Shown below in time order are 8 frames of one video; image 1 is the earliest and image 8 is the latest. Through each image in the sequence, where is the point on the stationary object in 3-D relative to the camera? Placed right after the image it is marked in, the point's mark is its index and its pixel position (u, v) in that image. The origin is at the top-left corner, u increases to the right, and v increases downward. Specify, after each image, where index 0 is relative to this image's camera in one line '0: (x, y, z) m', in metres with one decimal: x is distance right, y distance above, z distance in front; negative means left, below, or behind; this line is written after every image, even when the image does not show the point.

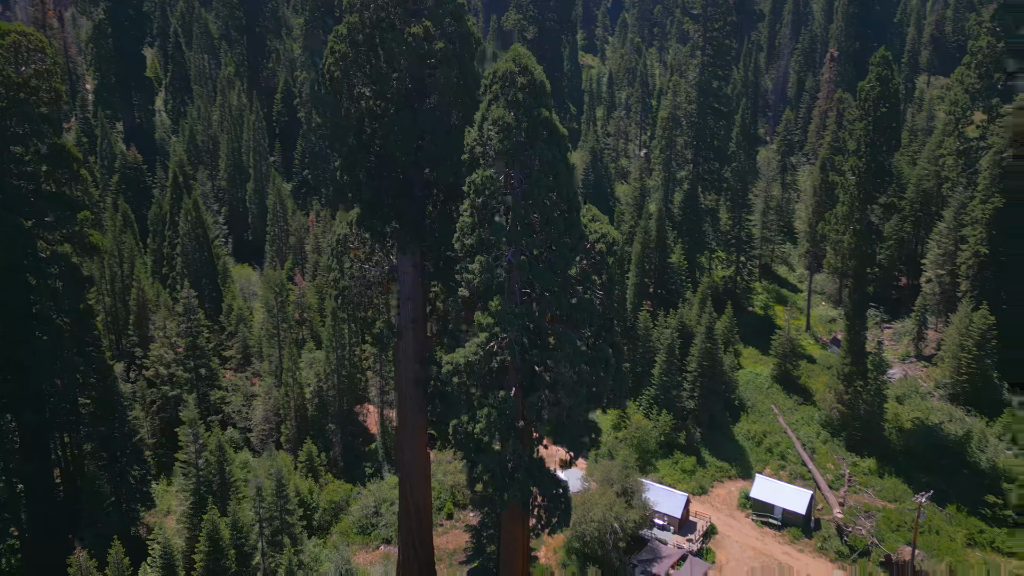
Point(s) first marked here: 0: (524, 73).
0: (+0.2, +5.0, +16.9) m
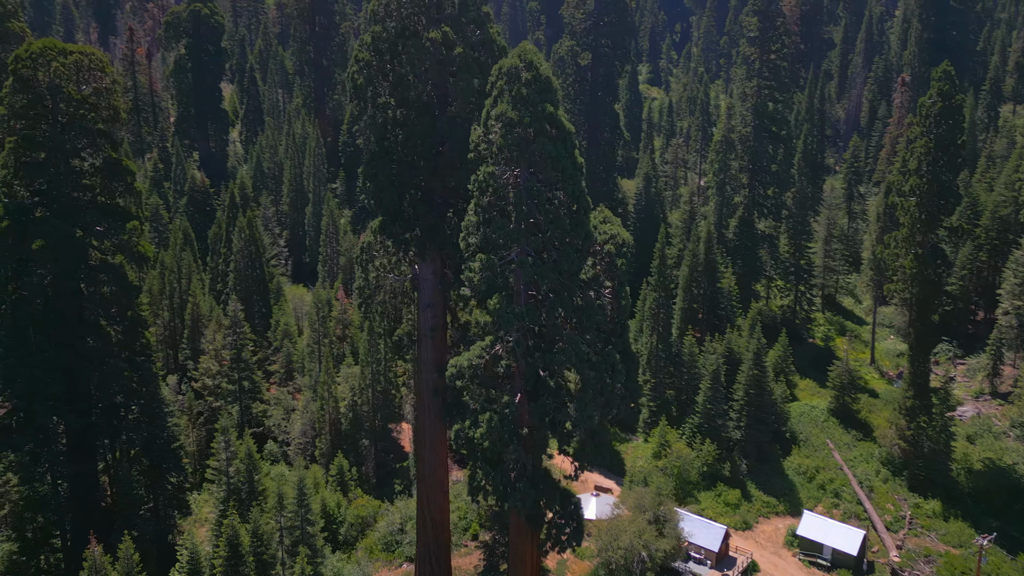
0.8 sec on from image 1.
0: (+0.3, +5.0, +16.6) m
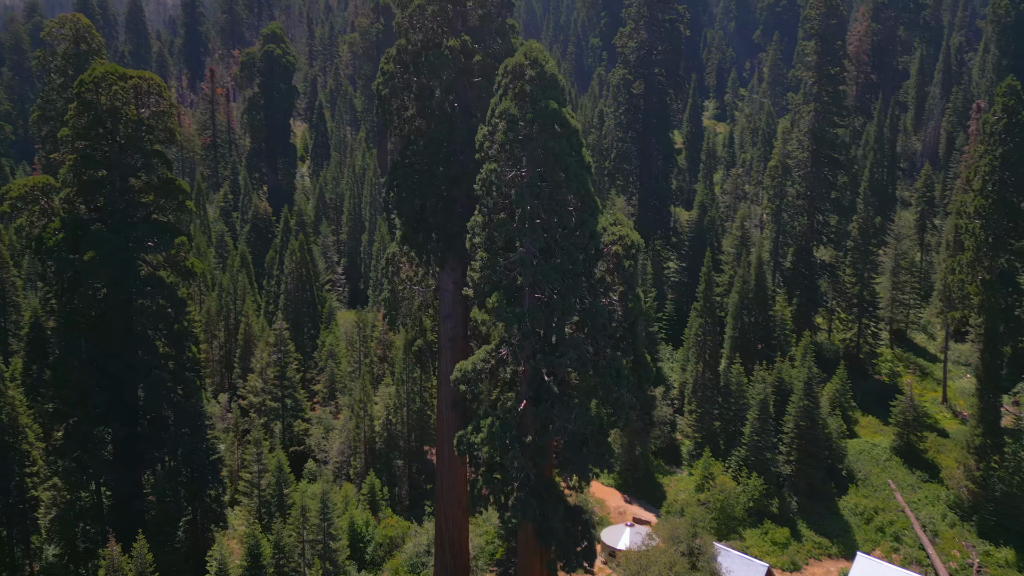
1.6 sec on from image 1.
0: (+0.4, +5.0, +16.4) m
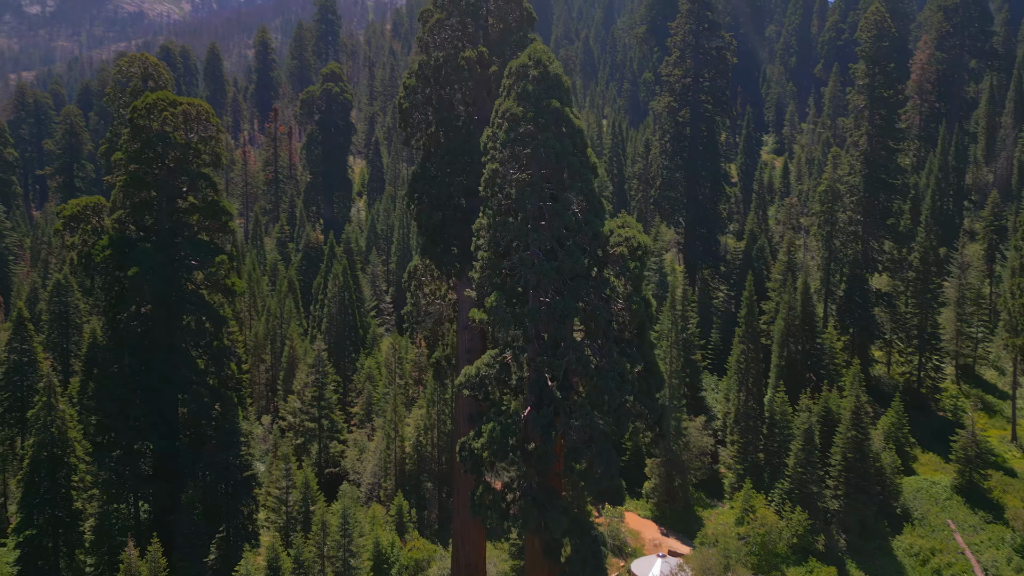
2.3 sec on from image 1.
0: (+0.5, +5.0, +16.4) m
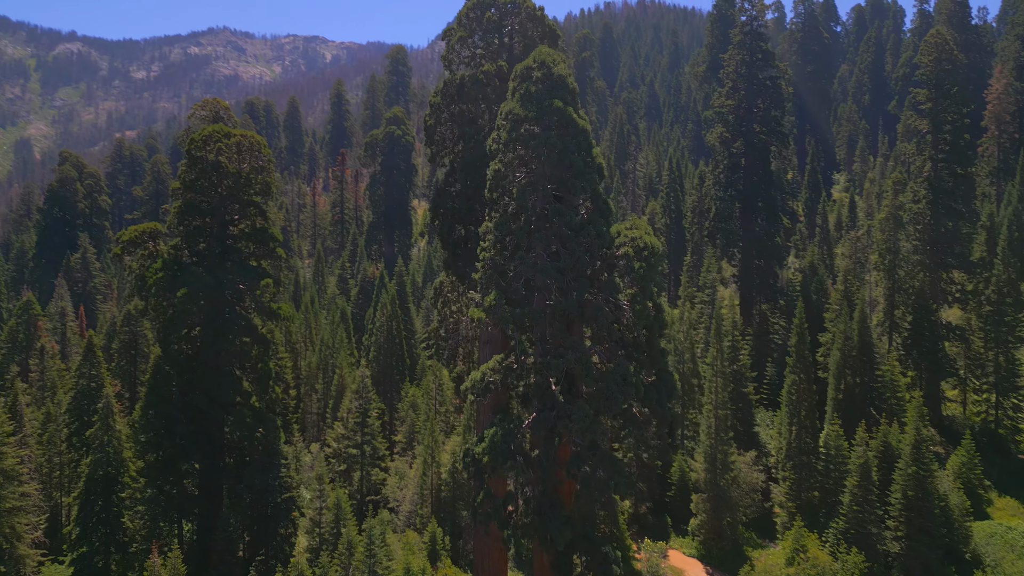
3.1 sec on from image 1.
0: (+0.7, +4.9, +16.4) m
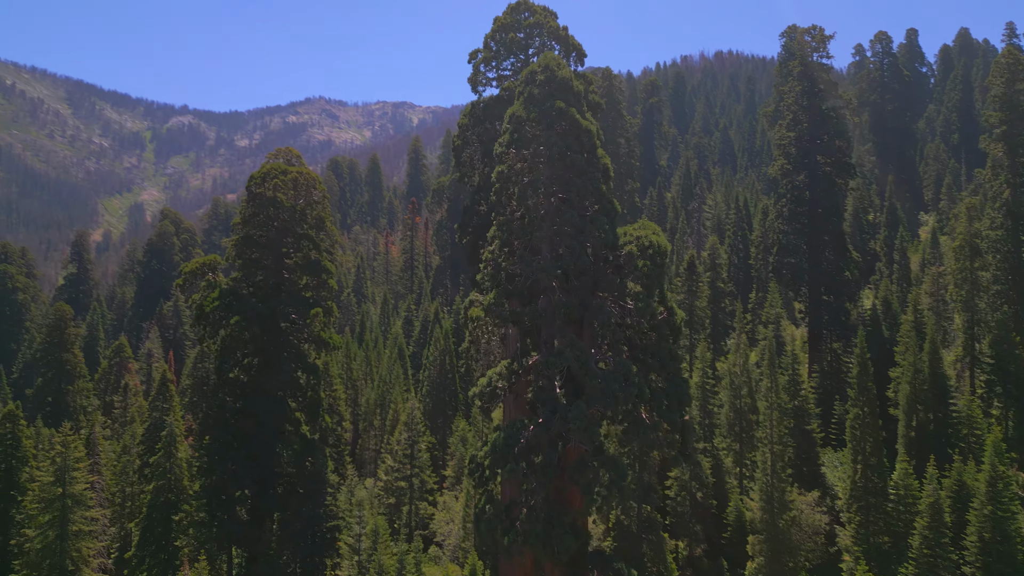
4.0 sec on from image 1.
0: (+0.8, +4.9, +16.5) m
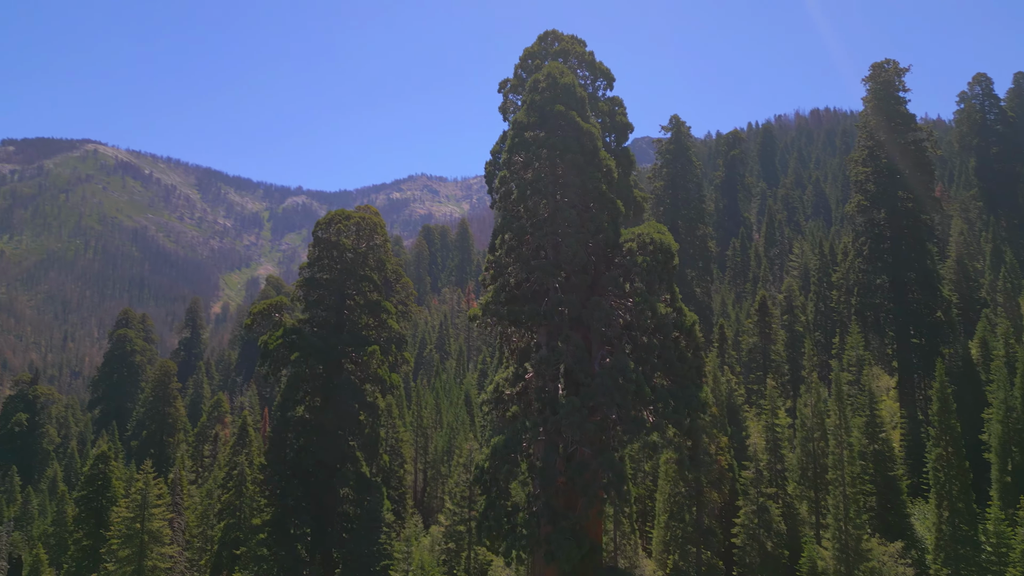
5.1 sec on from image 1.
0: (+0.9, +4.7, +16.8) m
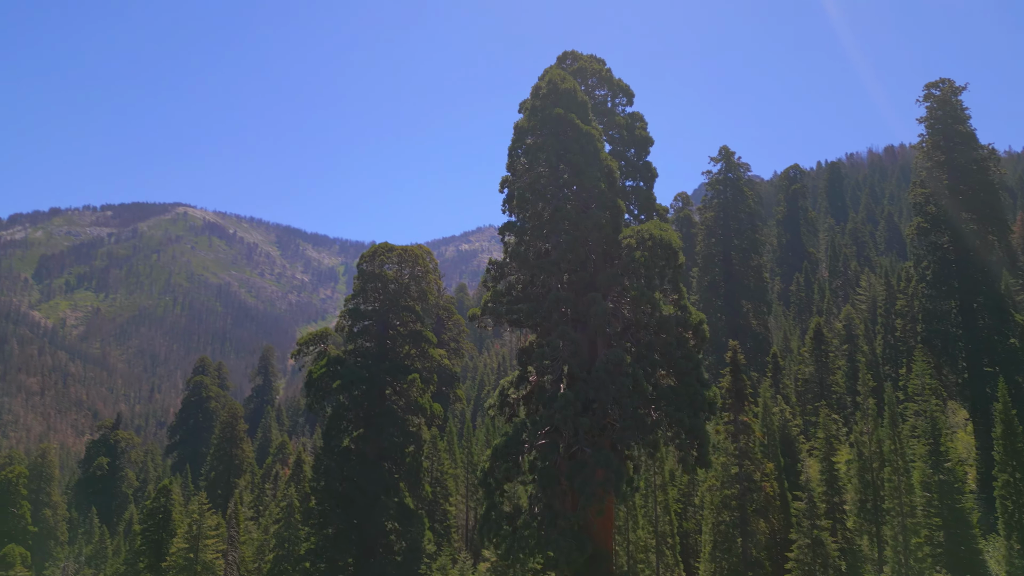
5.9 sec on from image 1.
0: (+1.0, +4.7, +17.1) m
